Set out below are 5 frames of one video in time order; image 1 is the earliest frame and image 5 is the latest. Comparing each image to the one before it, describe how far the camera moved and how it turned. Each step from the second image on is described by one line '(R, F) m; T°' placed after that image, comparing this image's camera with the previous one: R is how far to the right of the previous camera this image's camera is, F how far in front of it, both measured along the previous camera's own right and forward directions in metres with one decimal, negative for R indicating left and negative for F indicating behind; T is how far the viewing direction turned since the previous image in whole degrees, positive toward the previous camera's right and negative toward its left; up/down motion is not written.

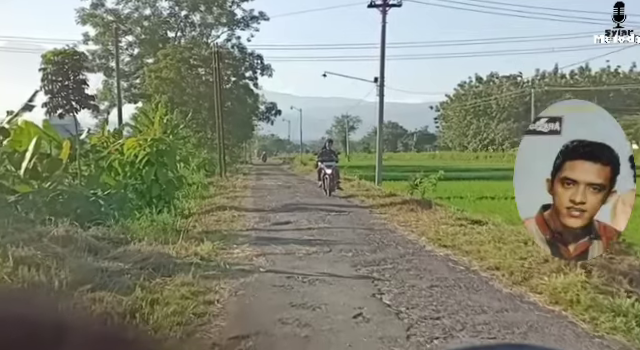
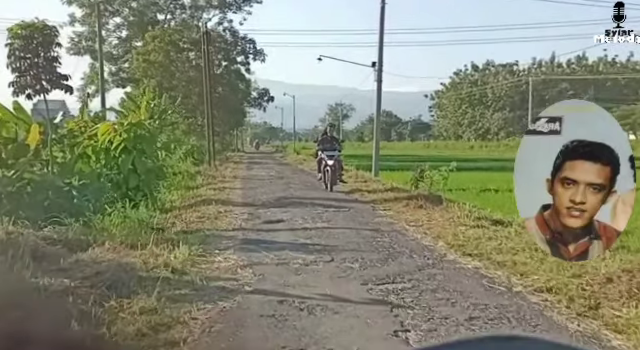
(-0.1, +1.4) m; 0°
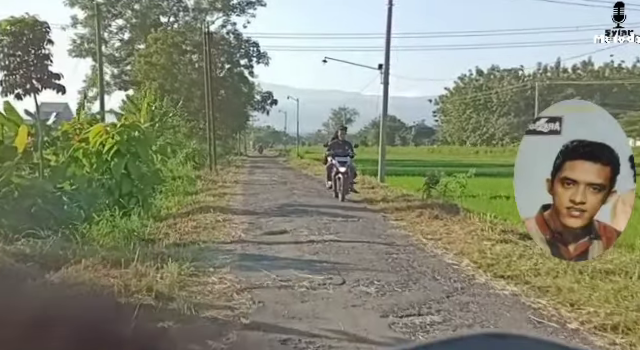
(0.0, +0.9) m; 0°
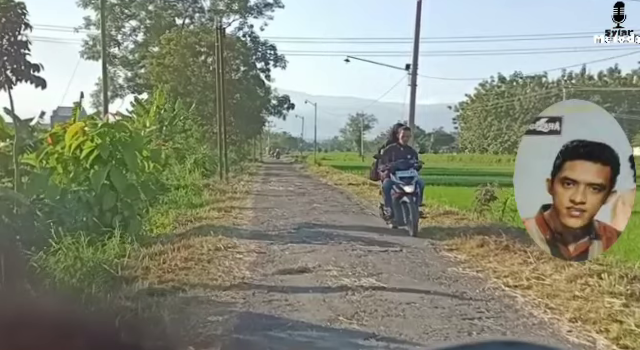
(-0.1, +2.4) m; -1°
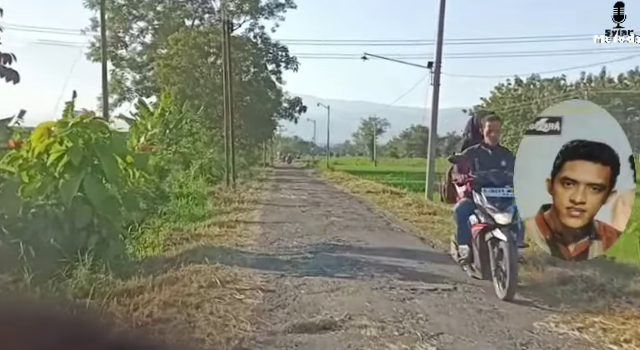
(-0.1, +1.9) m; -1°
